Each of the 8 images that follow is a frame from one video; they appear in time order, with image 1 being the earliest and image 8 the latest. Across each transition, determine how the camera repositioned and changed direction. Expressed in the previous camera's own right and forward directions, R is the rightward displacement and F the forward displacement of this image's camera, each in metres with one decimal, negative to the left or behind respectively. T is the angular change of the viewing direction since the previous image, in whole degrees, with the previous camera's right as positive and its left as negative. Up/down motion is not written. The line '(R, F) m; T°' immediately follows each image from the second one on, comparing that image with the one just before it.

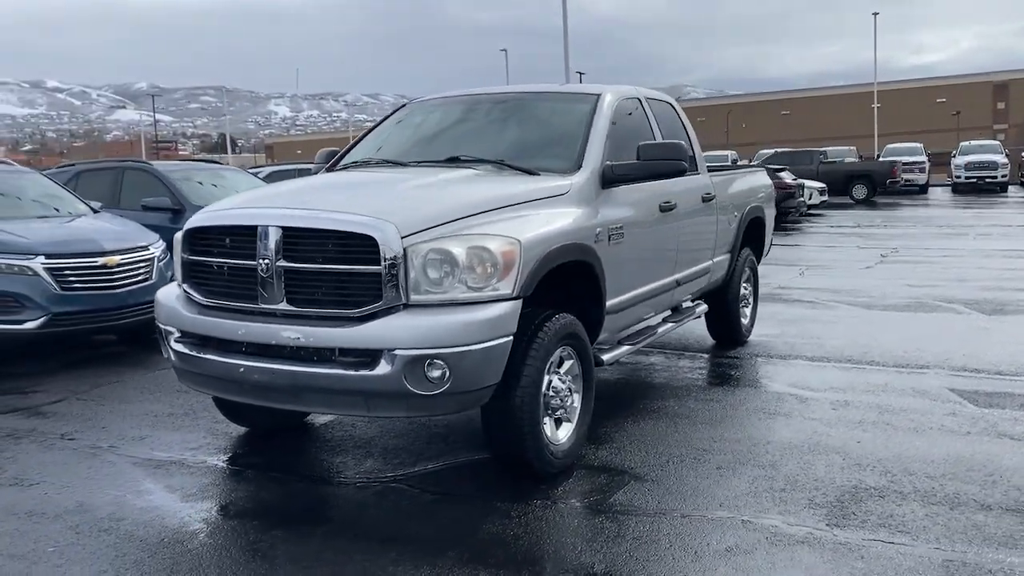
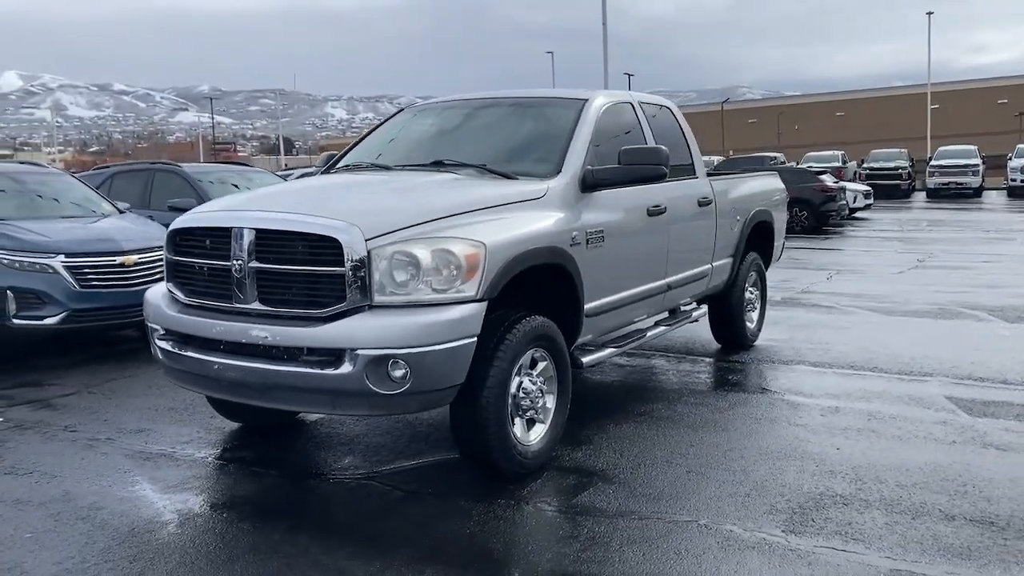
(+0.4, -0.1) m; -3°
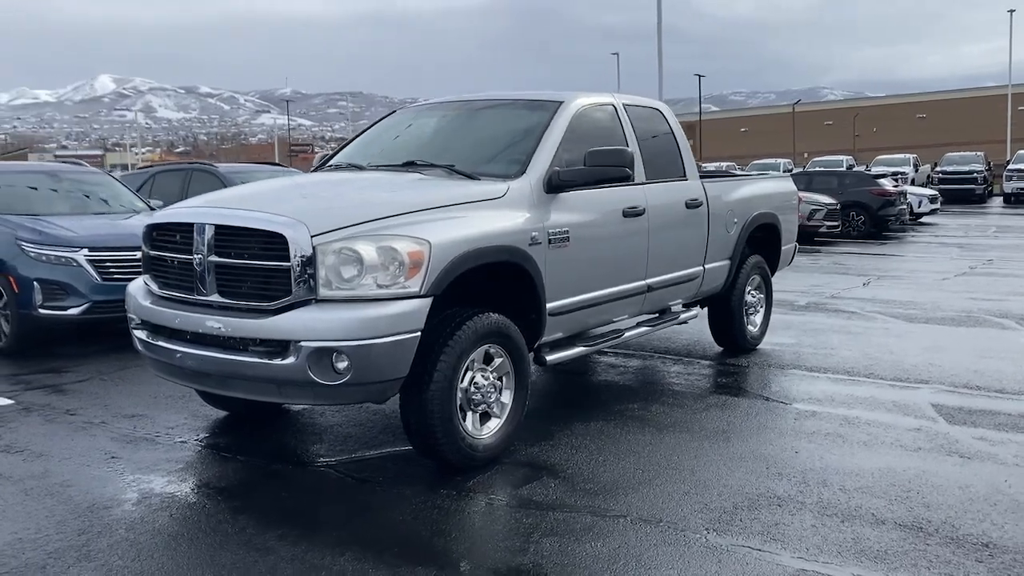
(+0.7, -0.1) m; -5°
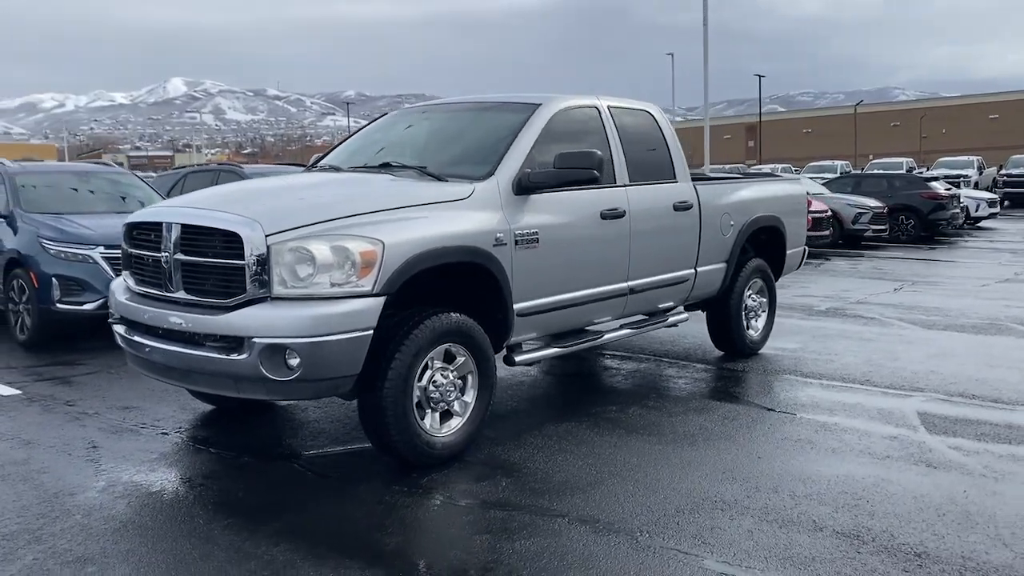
(+0.6, 0.0) m; -4°
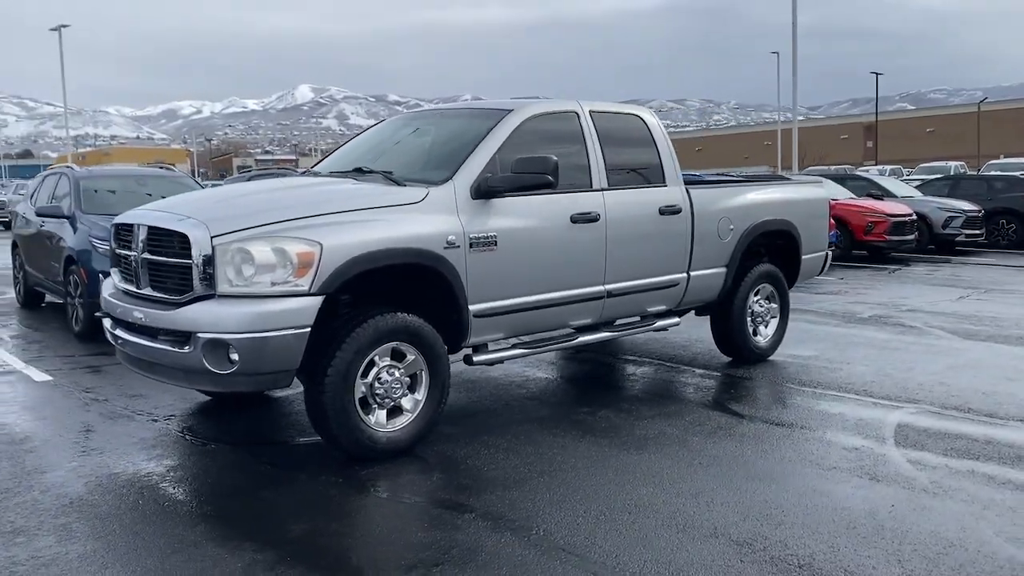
(+1.0, -0.1) m; -7°
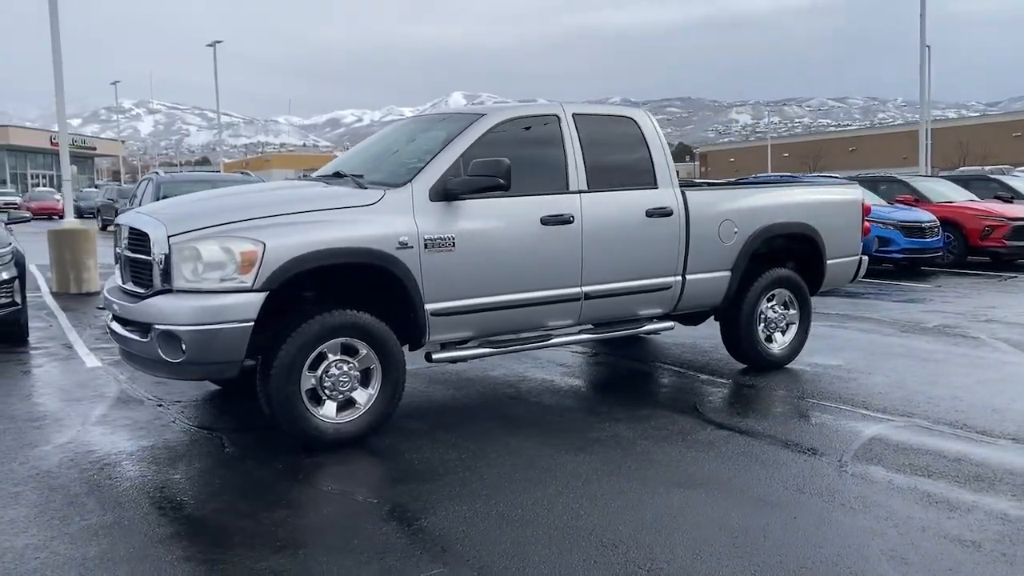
(+1.2, 0.0) m; -9°
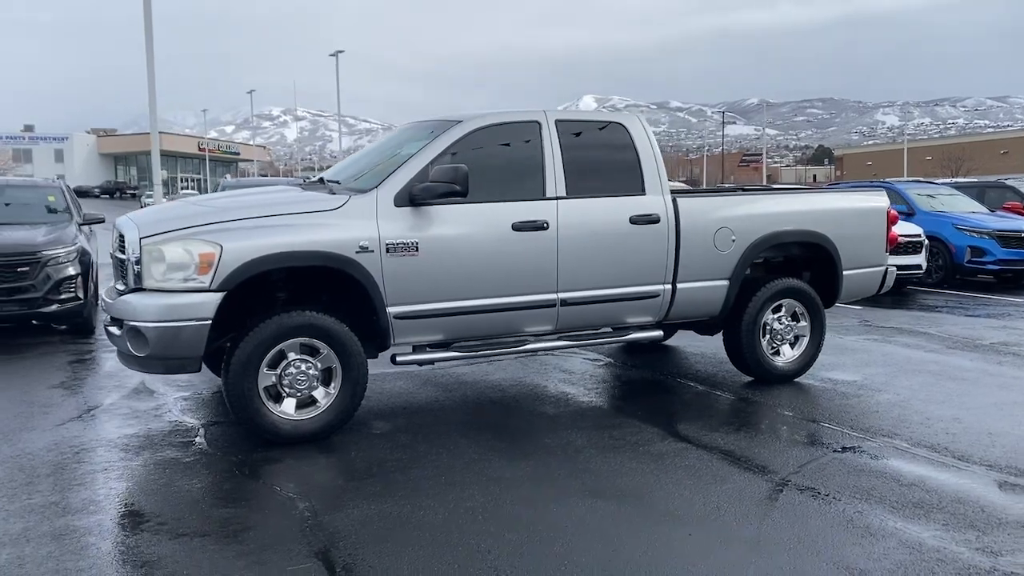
(+1.1, 0.0) m; -8°
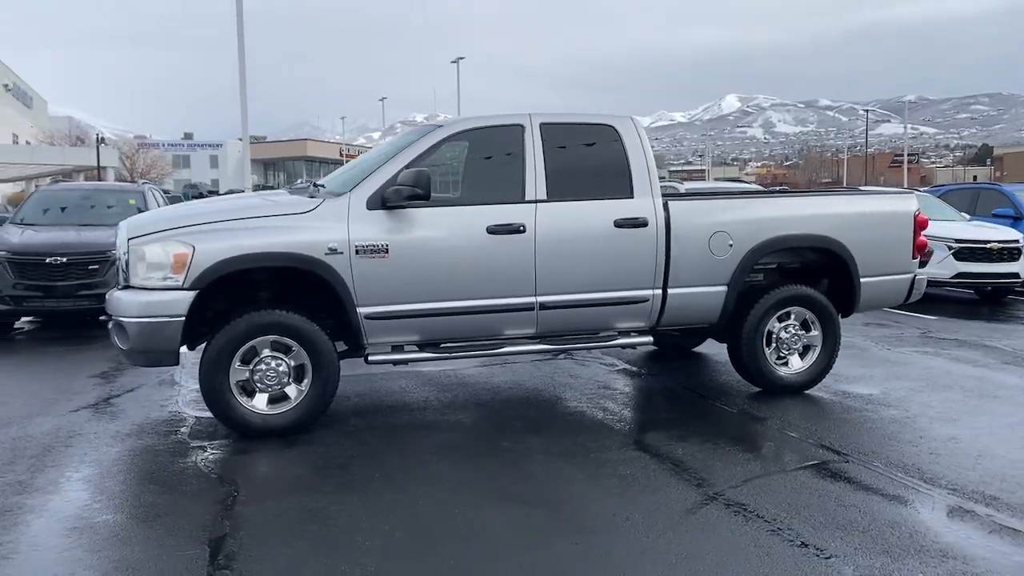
(+1.2, +0.1) m; -9°
